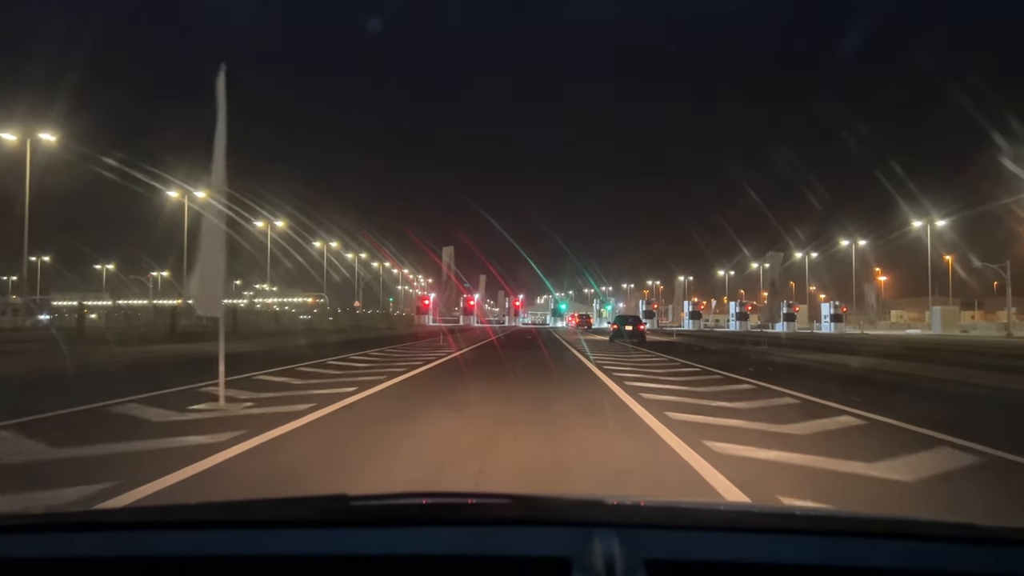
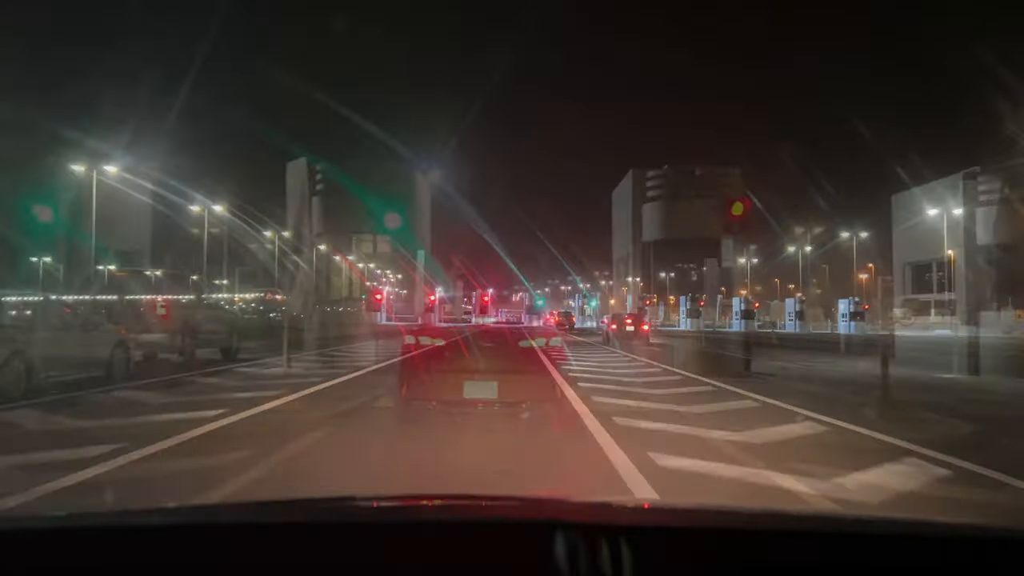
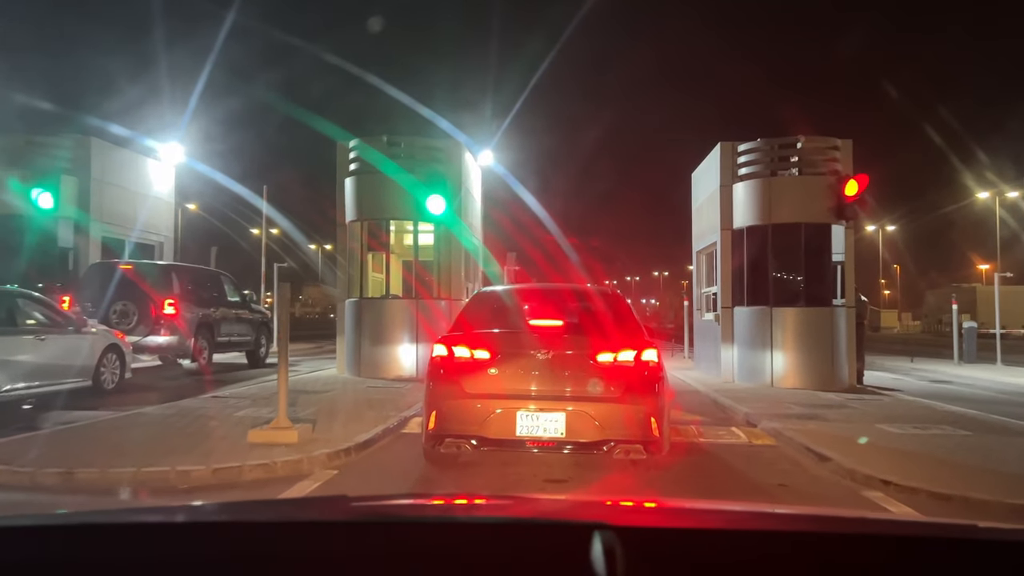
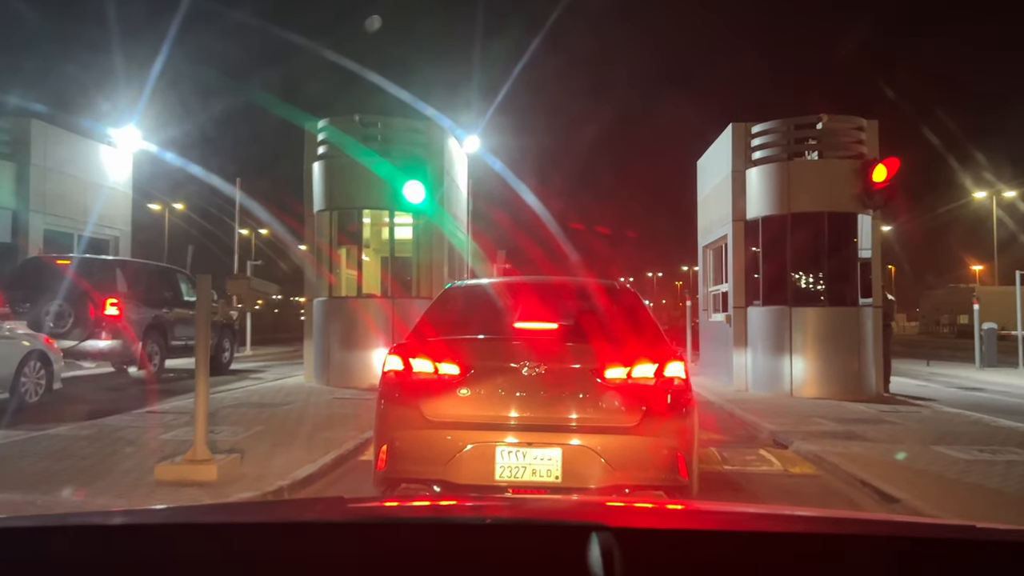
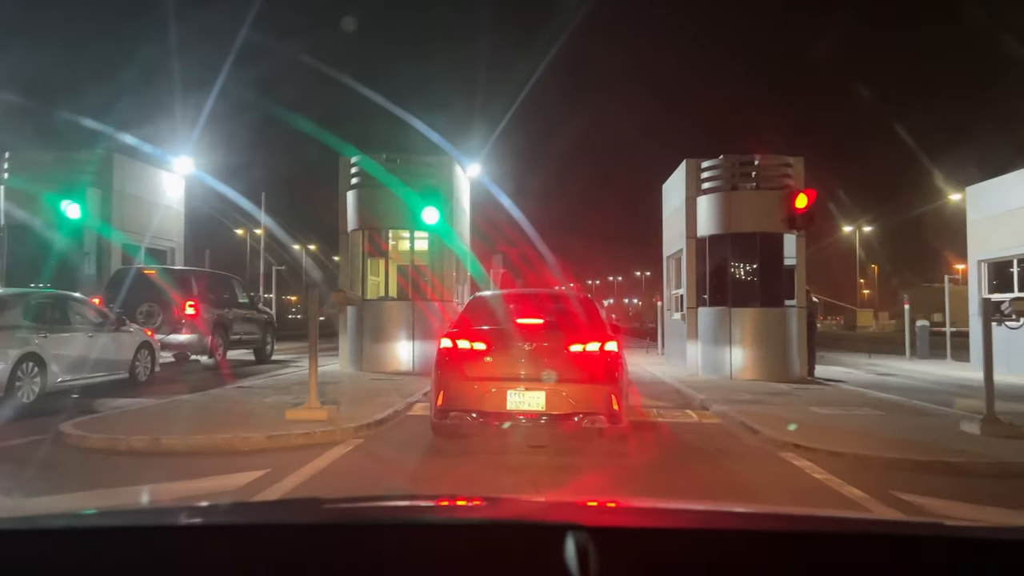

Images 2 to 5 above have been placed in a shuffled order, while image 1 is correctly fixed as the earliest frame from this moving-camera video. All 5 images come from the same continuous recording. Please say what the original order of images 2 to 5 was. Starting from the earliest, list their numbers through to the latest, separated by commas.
2, 5, 3, 4
